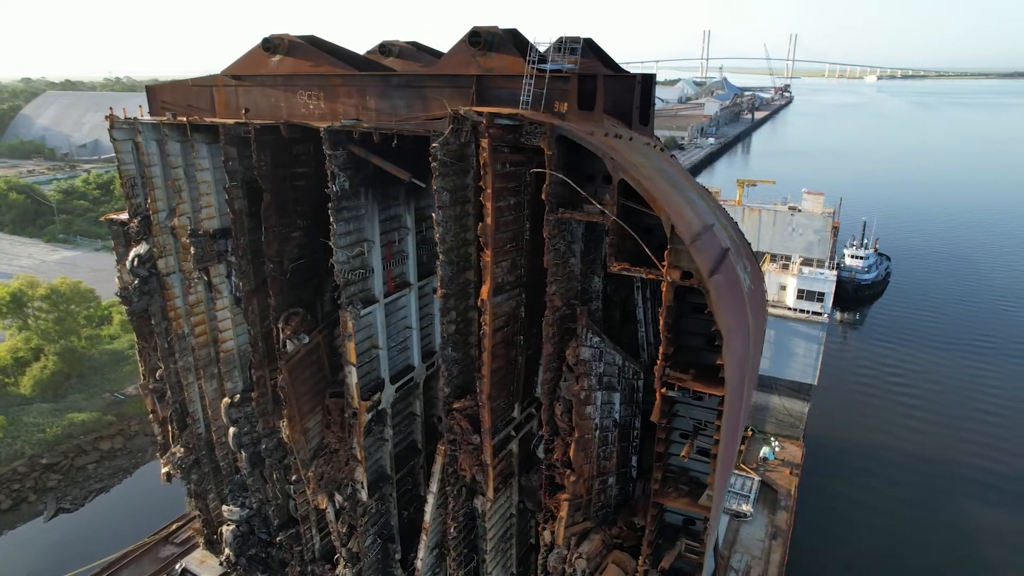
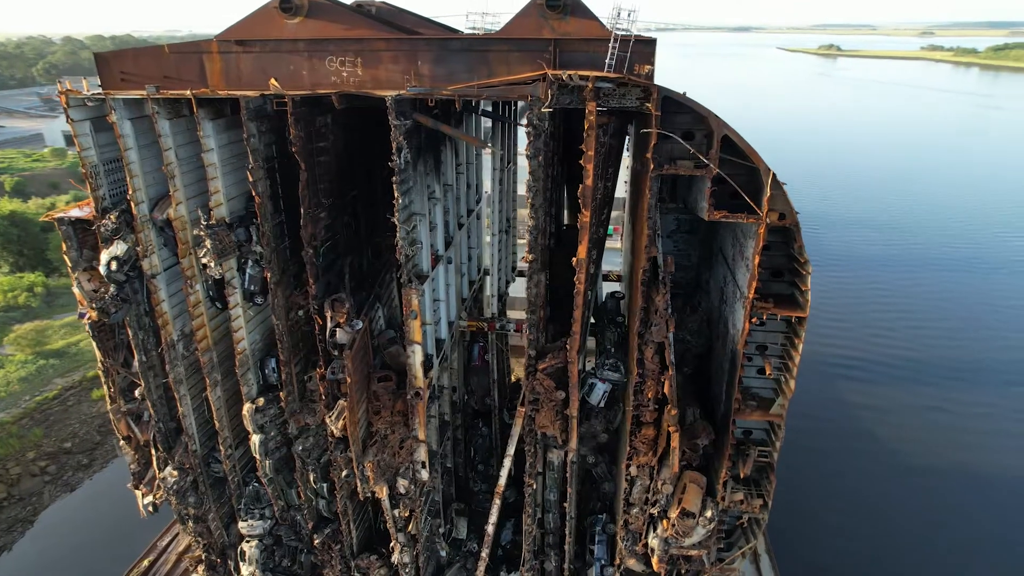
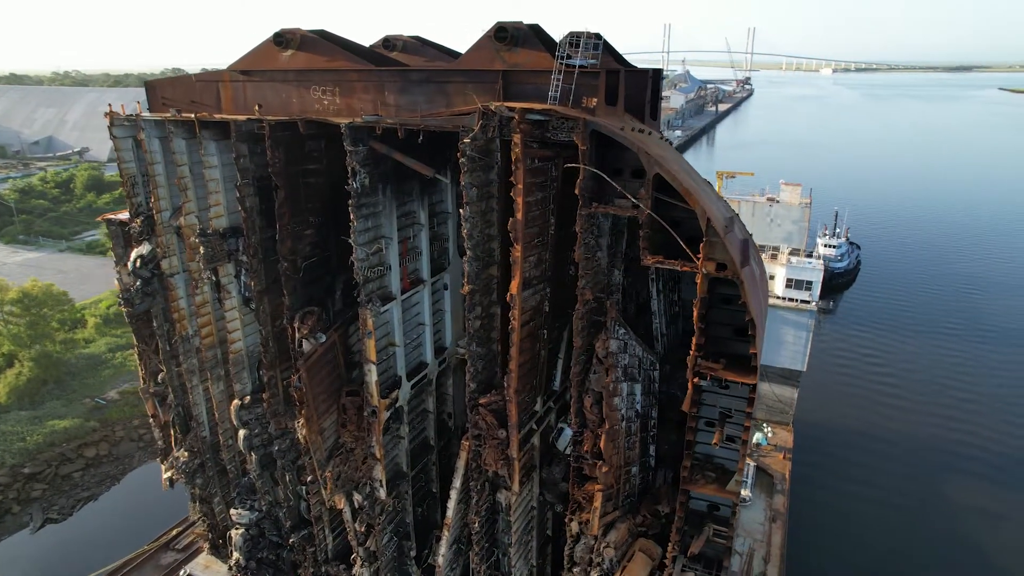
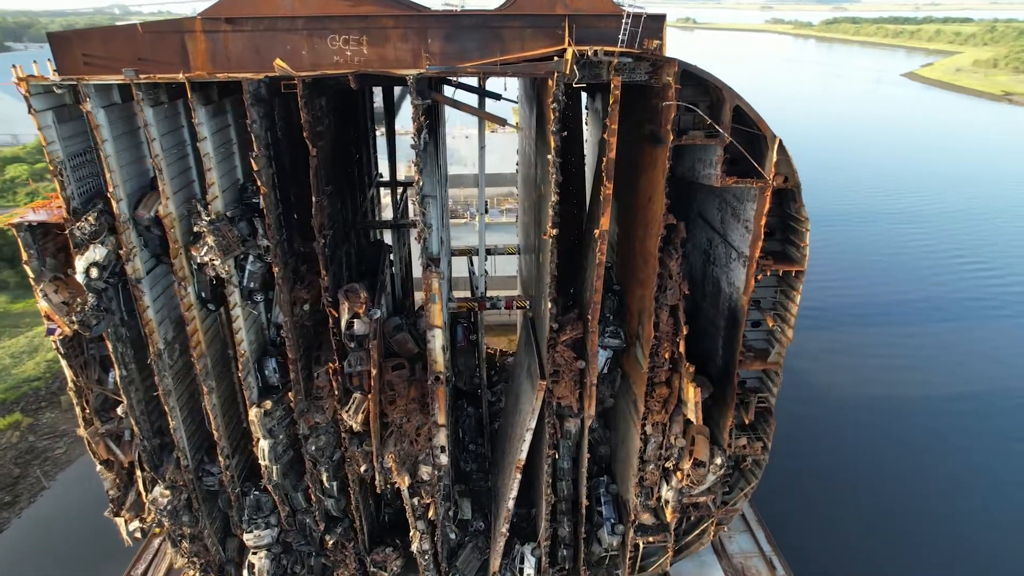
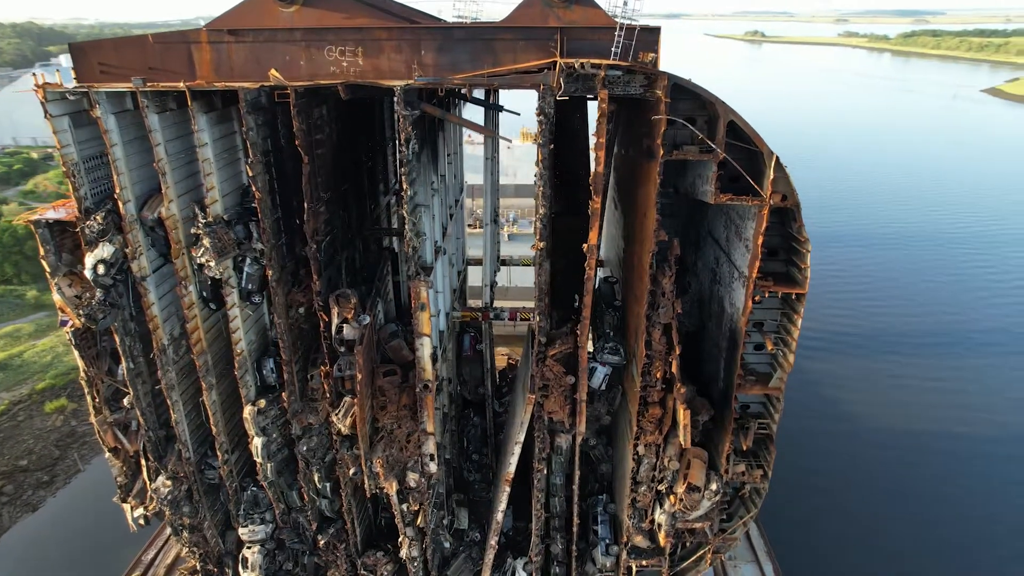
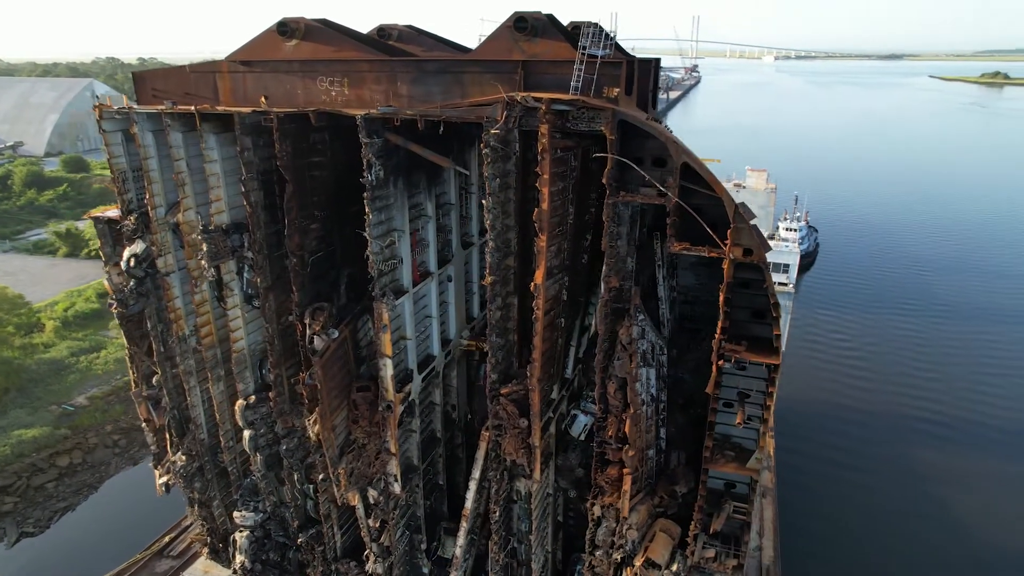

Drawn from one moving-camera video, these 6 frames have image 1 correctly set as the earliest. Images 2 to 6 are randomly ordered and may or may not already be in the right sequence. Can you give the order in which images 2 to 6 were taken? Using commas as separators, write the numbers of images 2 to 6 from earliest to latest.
3, 6, 2, 5, 4
